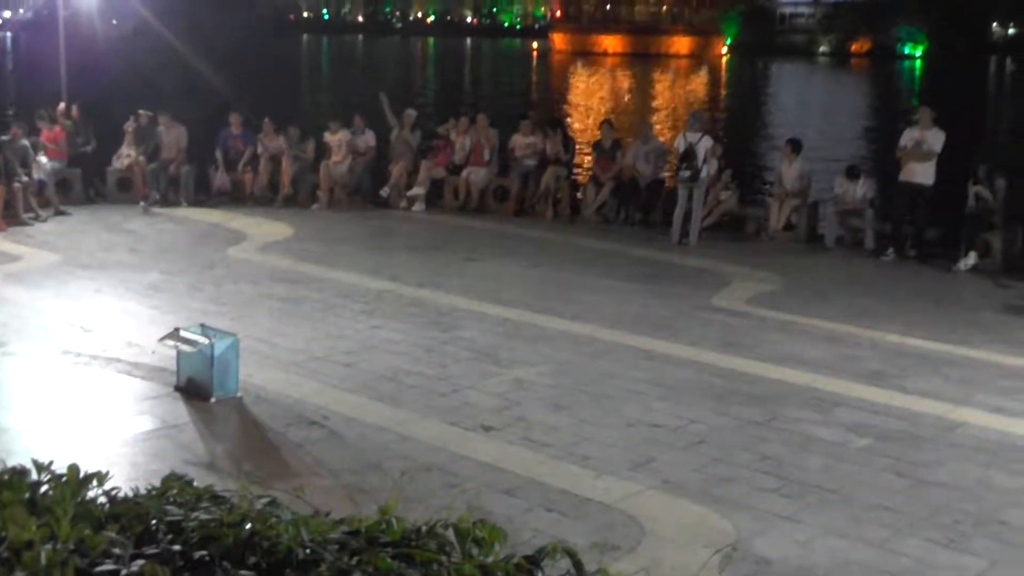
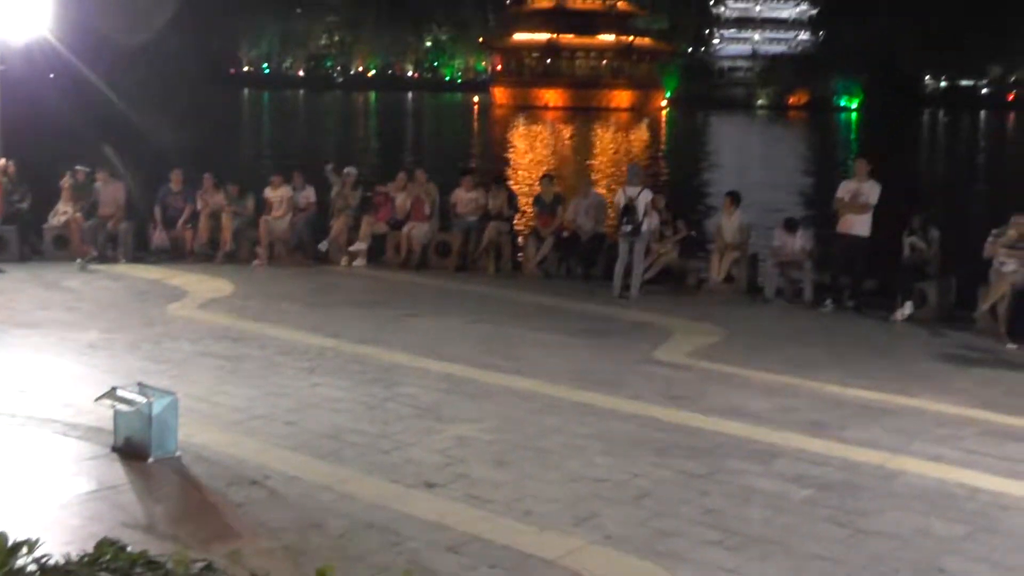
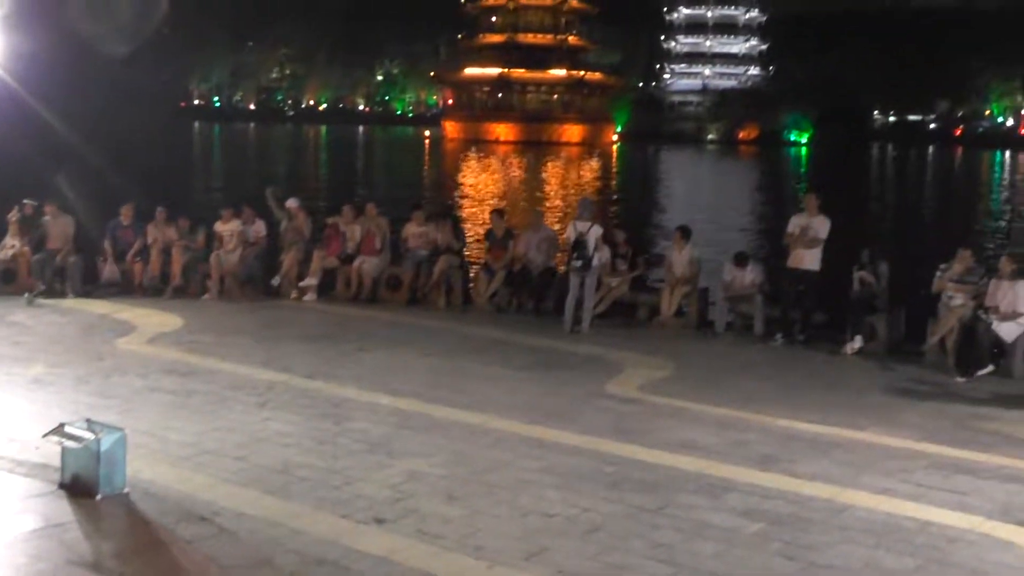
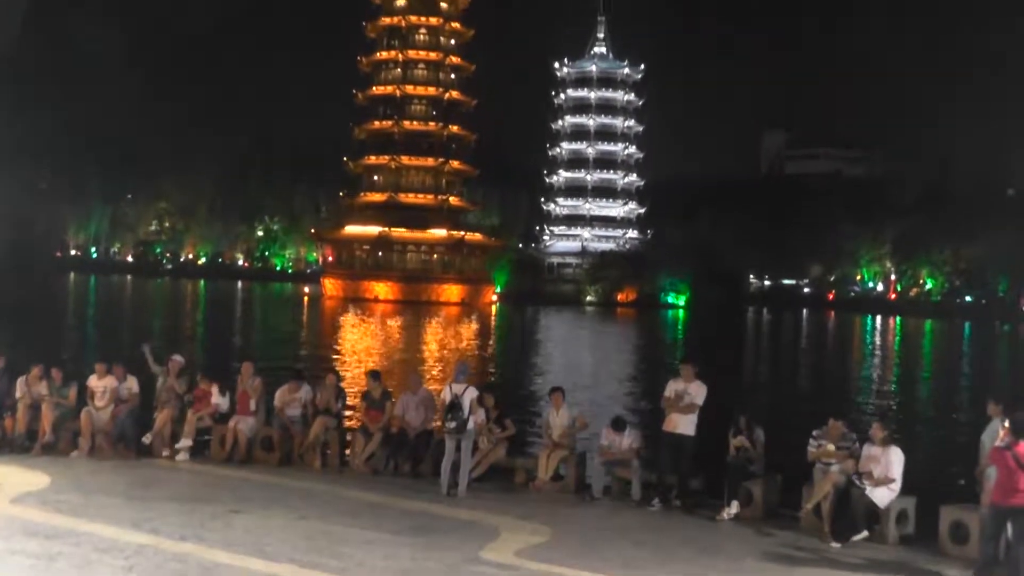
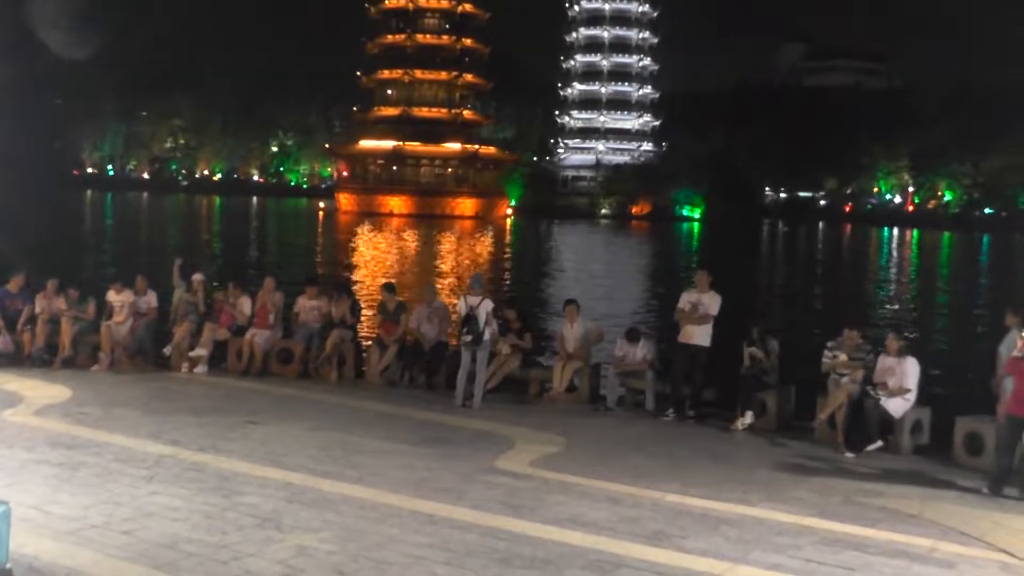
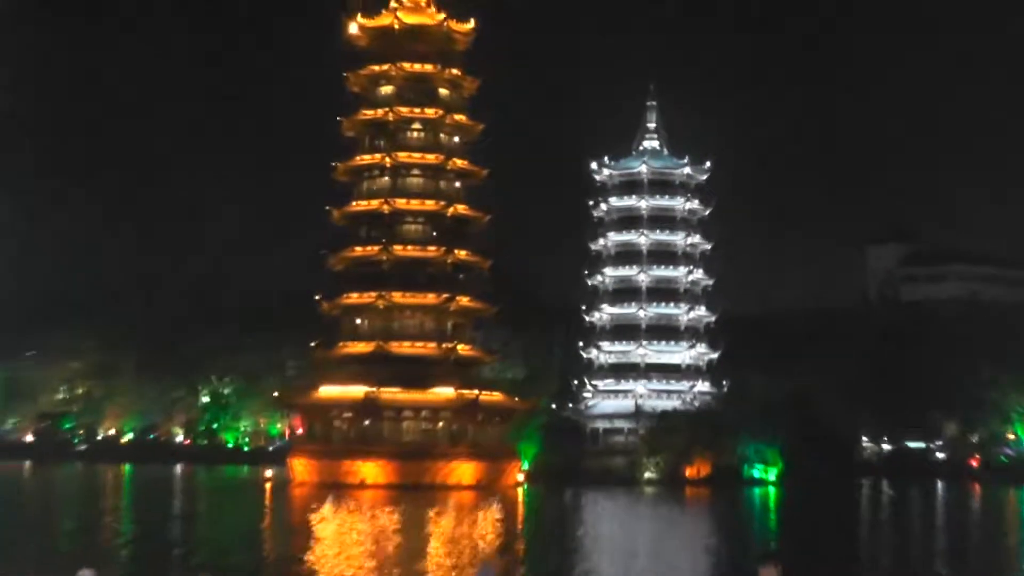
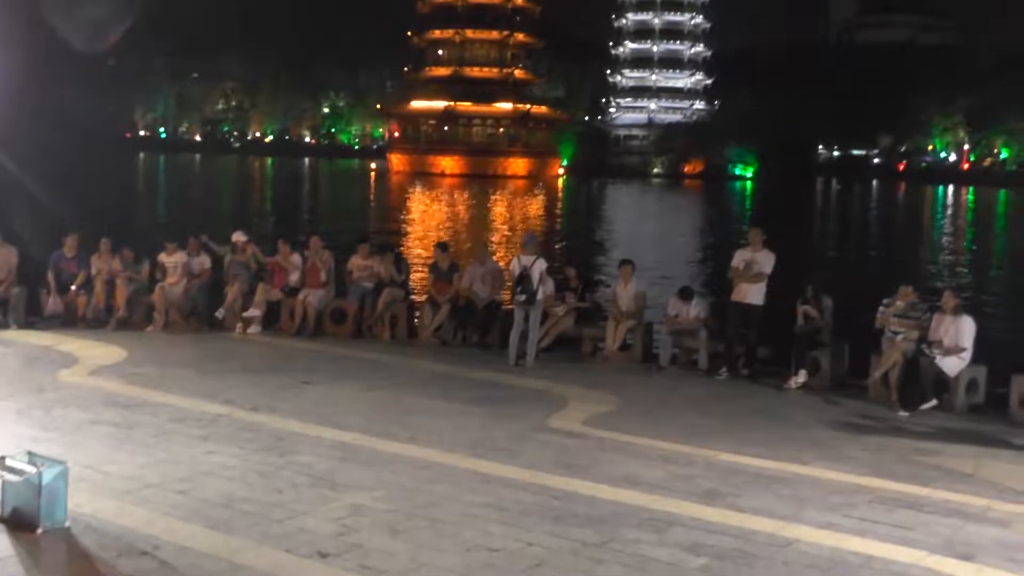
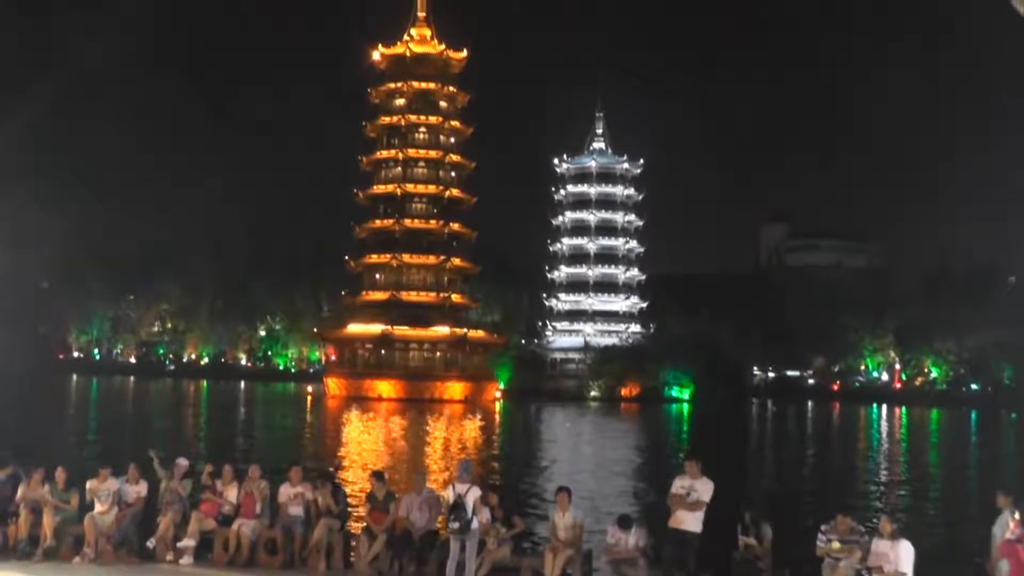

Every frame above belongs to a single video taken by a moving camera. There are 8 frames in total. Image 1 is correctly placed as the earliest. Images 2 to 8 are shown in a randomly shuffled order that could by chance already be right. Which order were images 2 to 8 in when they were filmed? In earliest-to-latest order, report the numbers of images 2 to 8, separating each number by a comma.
2, 3, 7, 5, 4, 8, 6
